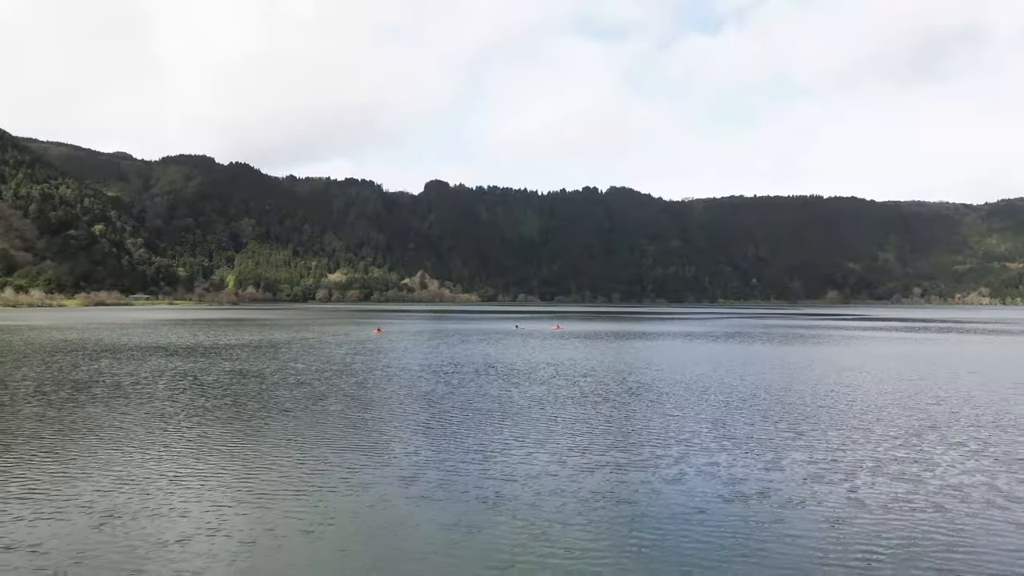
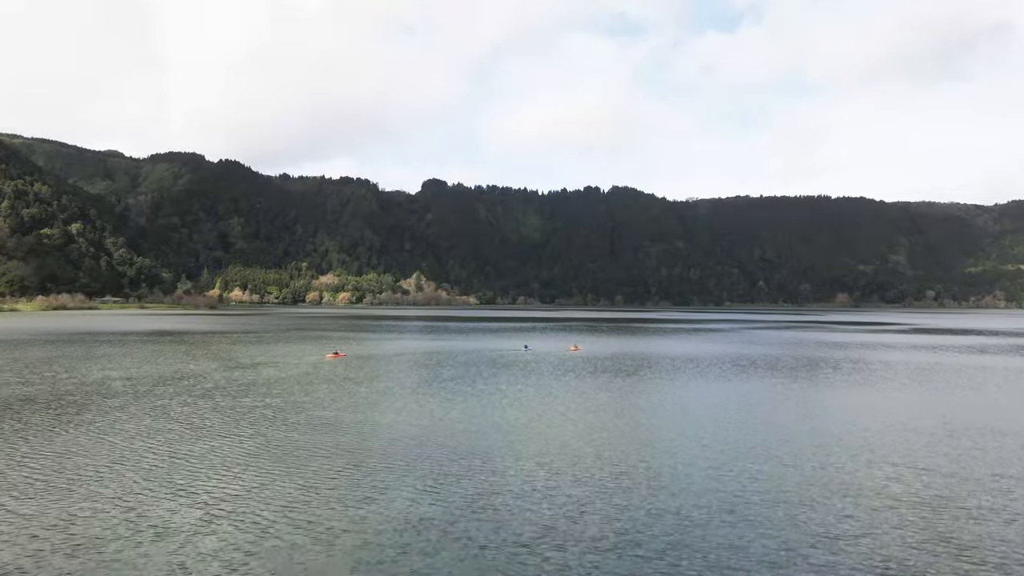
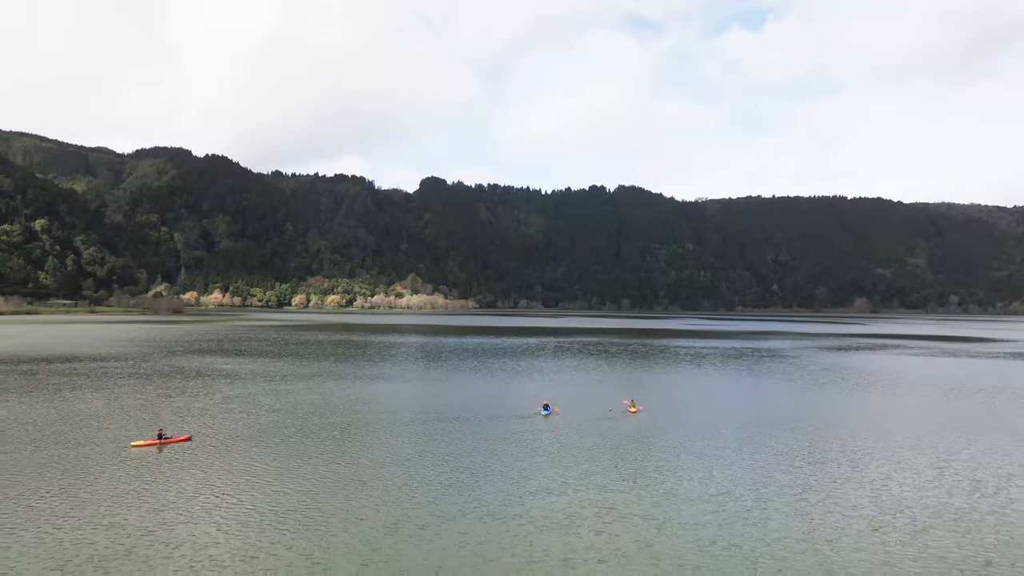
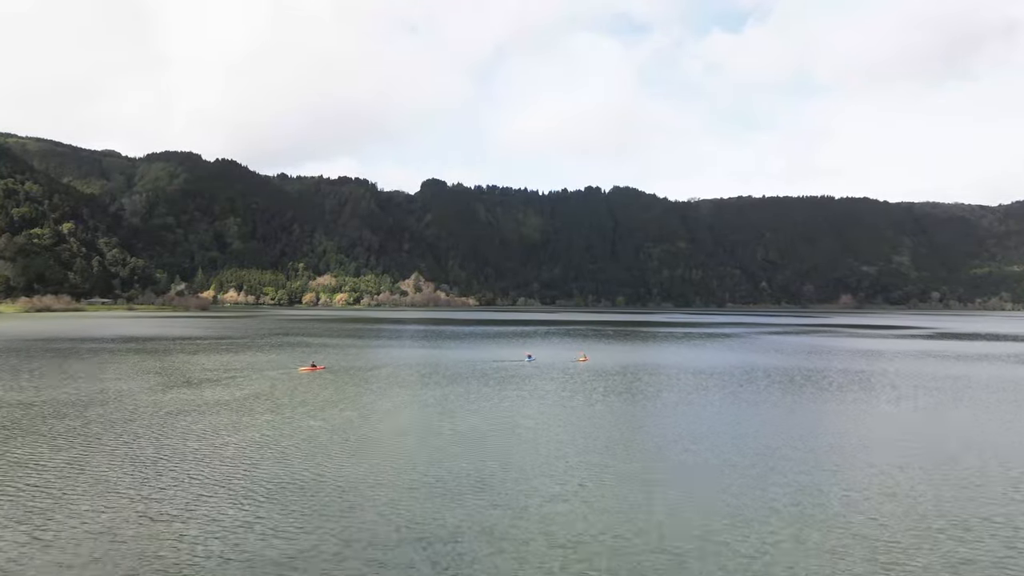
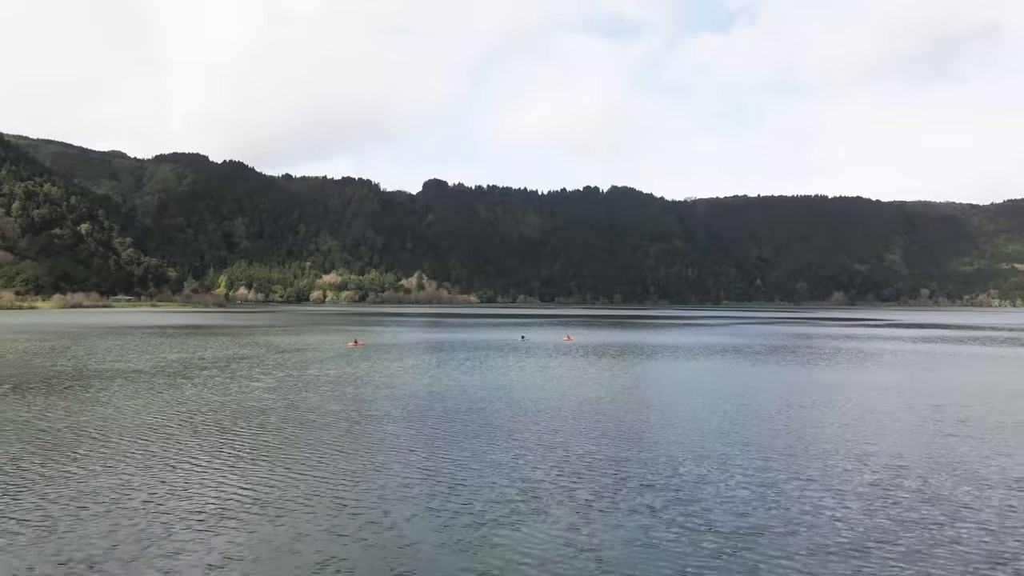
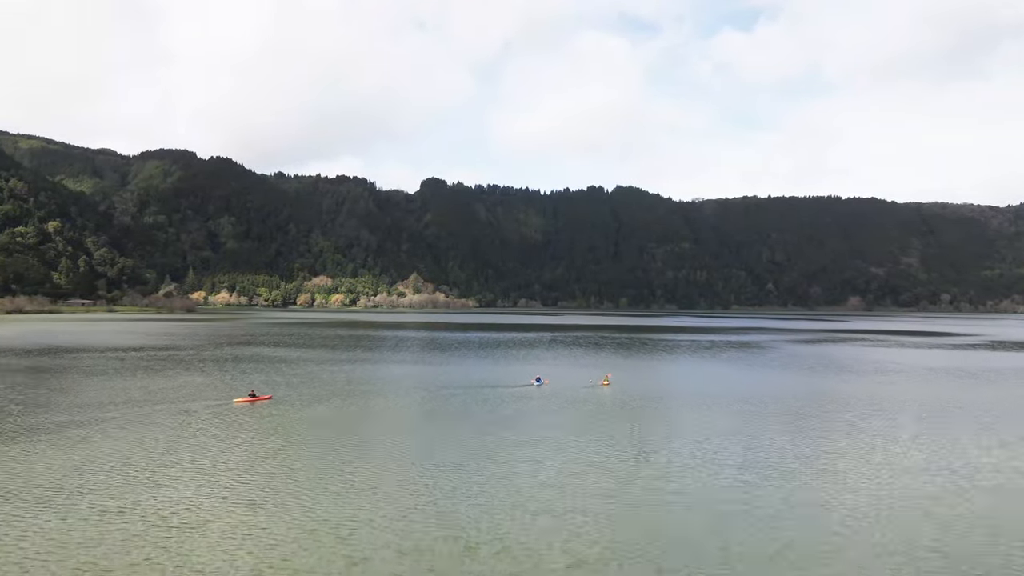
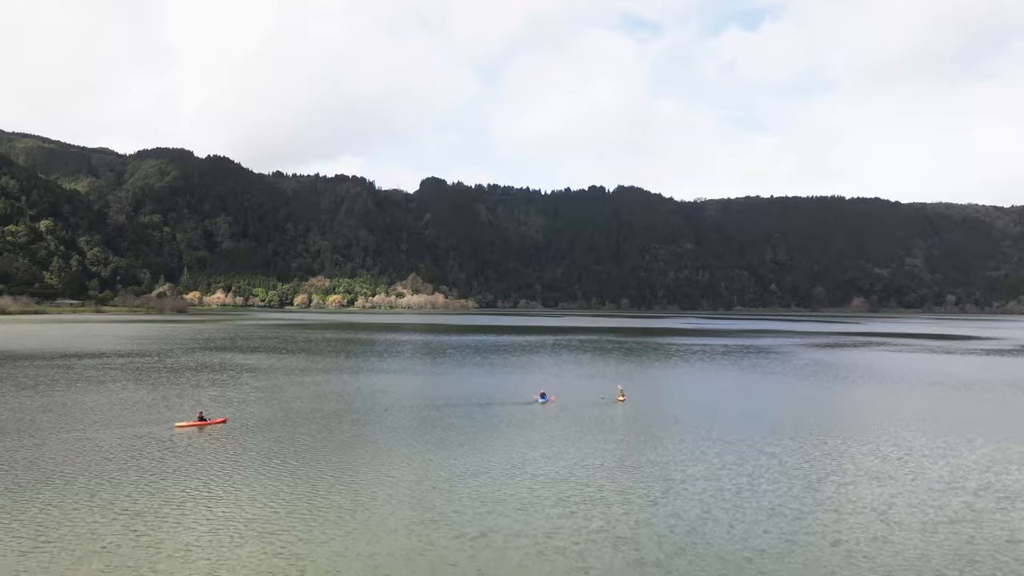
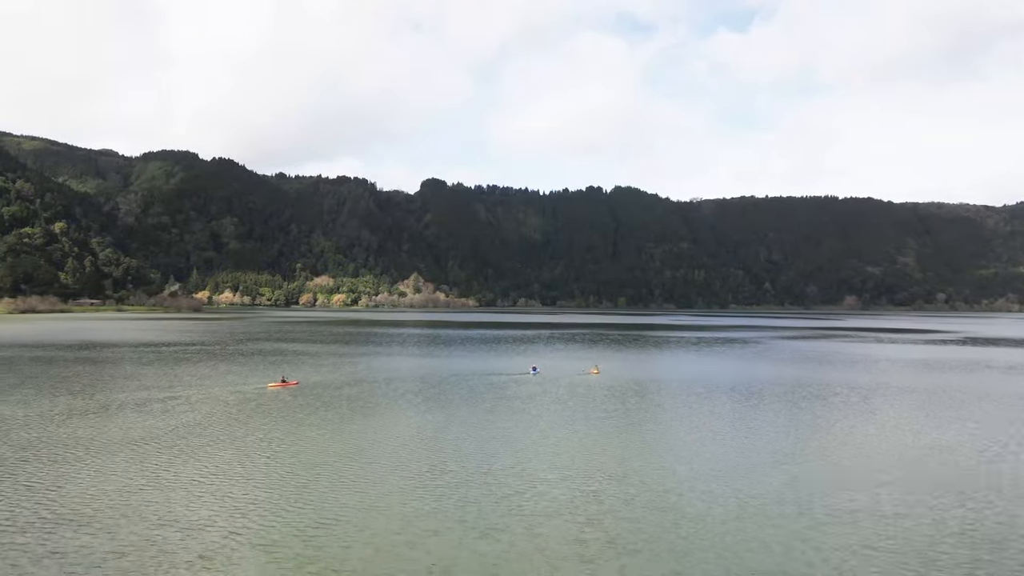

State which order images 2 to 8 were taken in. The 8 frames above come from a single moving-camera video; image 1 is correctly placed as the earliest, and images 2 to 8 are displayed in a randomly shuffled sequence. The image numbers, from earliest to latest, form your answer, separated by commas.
5, 2, 4, 8, 6, 7, 3
